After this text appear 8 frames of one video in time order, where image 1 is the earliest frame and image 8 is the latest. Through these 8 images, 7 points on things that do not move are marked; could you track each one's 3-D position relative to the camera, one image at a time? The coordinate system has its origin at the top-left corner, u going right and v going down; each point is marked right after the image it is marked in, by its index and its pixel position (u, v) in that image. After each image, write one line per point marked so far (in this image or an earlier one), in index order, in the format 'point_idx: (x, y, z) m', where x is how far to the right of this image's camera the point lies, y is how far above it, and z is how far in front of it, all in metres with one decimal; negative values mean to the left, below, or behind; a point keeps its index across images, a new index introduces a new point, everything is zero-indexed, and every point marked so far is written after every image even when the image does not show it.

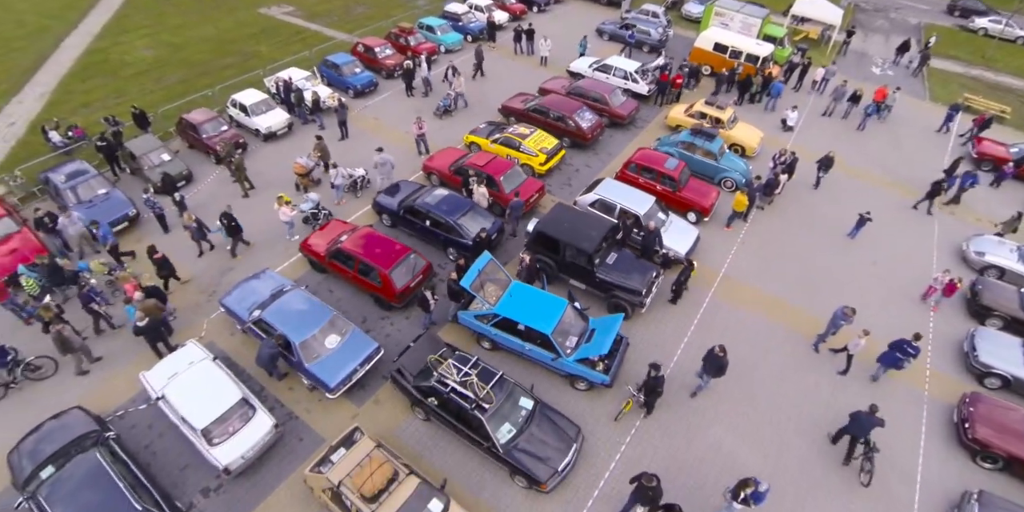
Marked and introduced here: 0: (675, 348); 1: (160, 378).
0: (+4.1, -2.2, +12.6) m
1: (-7.5, -2.6, +10.7) m
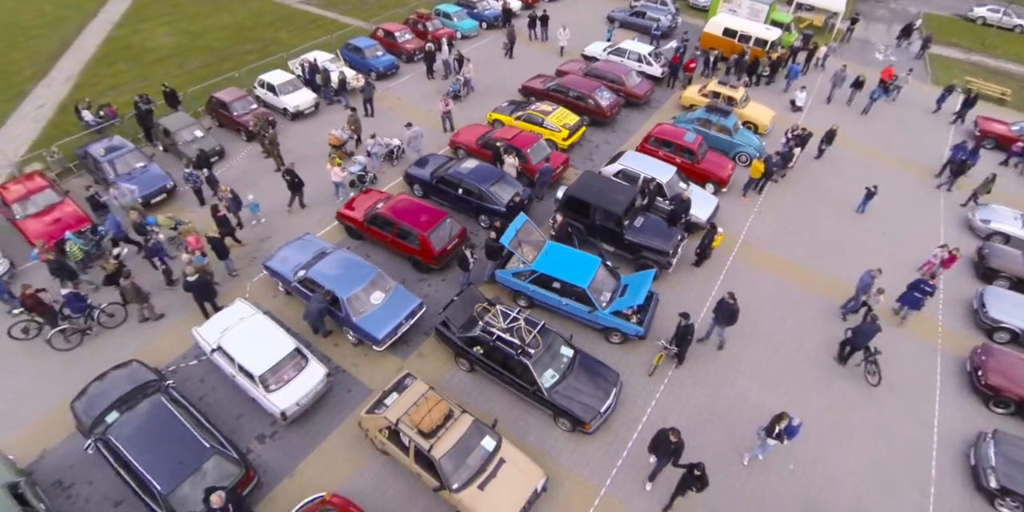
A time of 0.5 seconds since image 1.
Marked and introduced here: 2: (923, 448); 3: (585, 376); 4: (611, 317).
0: (+5.0, -1.3, +13.2) m
1: (-6.6, -1.7, +11.1) m
2: (+9.1, -4.3, +11.3) m
3: (+1.4, -2.7, +10.7) m
4: (+2.1, -1.6, +11.6) m
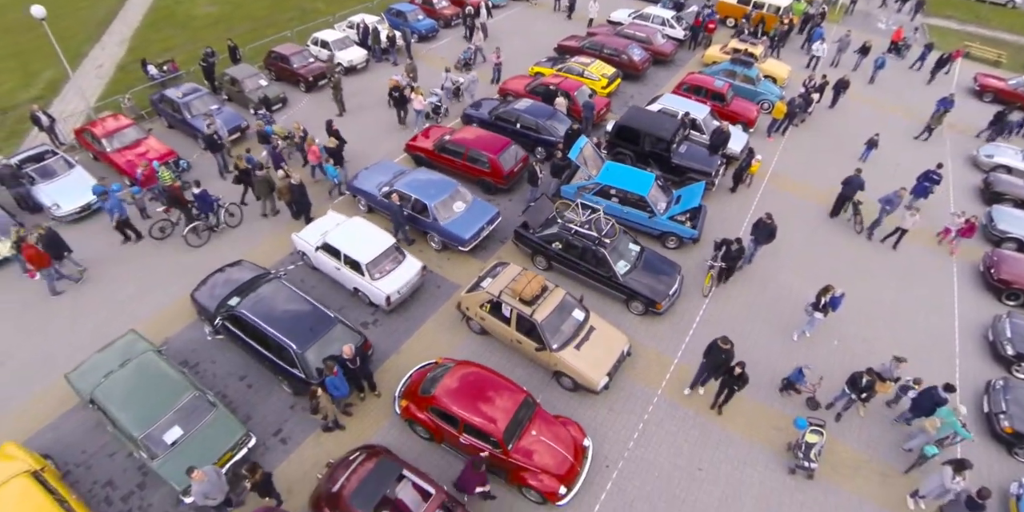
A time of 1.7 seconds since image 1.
0: (+6.7, +1.0, +14.6) m
1: (-4.8, +0.5, +12.3) m
2: (+10.9, -1.9, +12.8) m
3: (+3.2, -0.4, +12.0) m
4: (+3.9, +0.7, +12.9) m
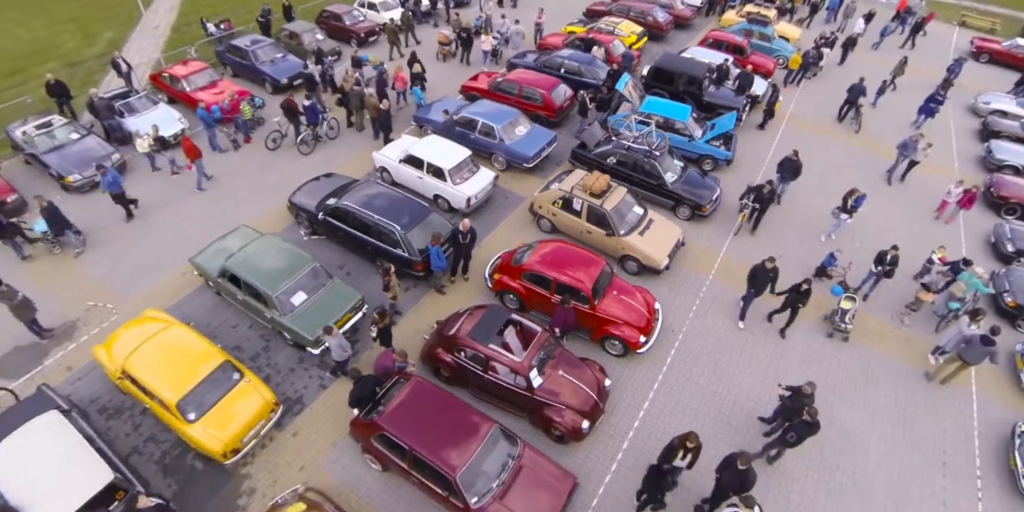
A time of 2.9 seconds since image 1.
0: (+8.3, +3.4, +16.2) m
1: (-3.2, +2.8, +13.6) m
2: (+12.5, +0.5, +14.4) m
3: (+4.8, +2.0, +13.5) m
4: (+5.5, +3.1, +14.5) m
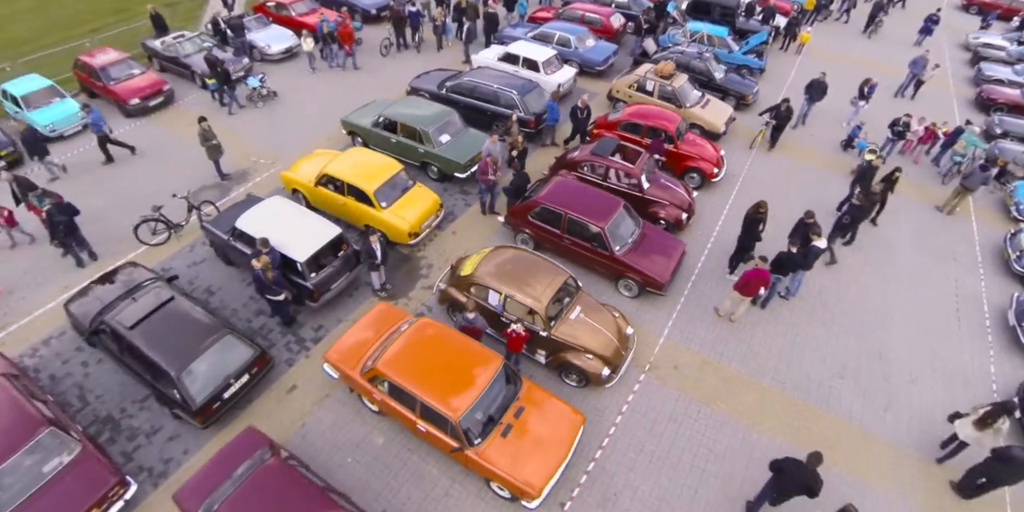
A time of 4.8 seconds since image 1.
0: (+10.6, +7.1, +19.3) m
1: (-0.7, +6.5, +16.3) m
2: (+14.9, +4.3, +17.5) m
3: (+7.3, +5.7, +16.4) m
4: (+7.9, +6.8, +17.4) m
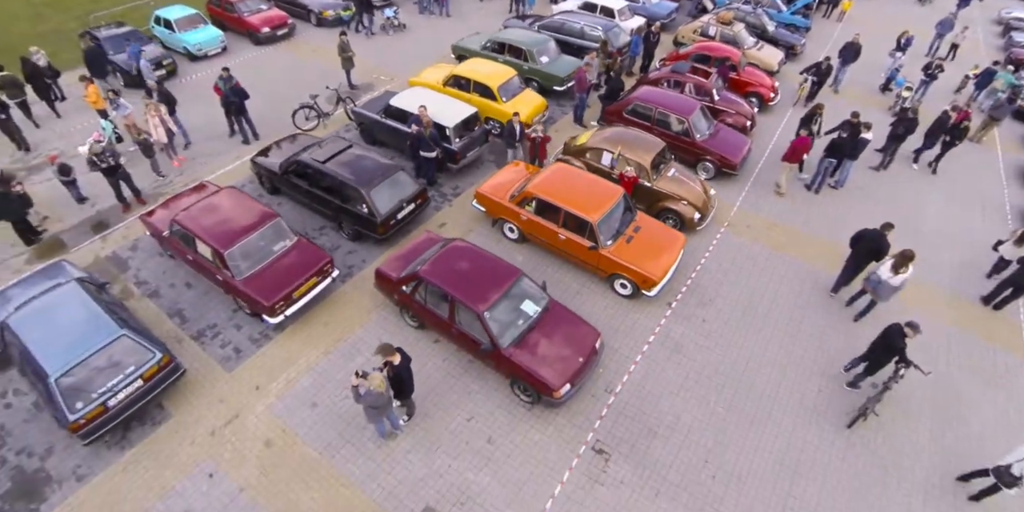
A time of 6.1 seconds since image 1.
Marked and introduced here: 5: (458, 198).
0: (+13.5, +9.4, +21.6) m
1: (+2.1, +9.3, +18.7) m
2: (+17.7, +6.4, +19.7) m
3: (+10.1, +8.2, +18.7) m
4: (+10.7, +9.3, +19.8) m
5: (-1.3, +1.4, +12.1) m
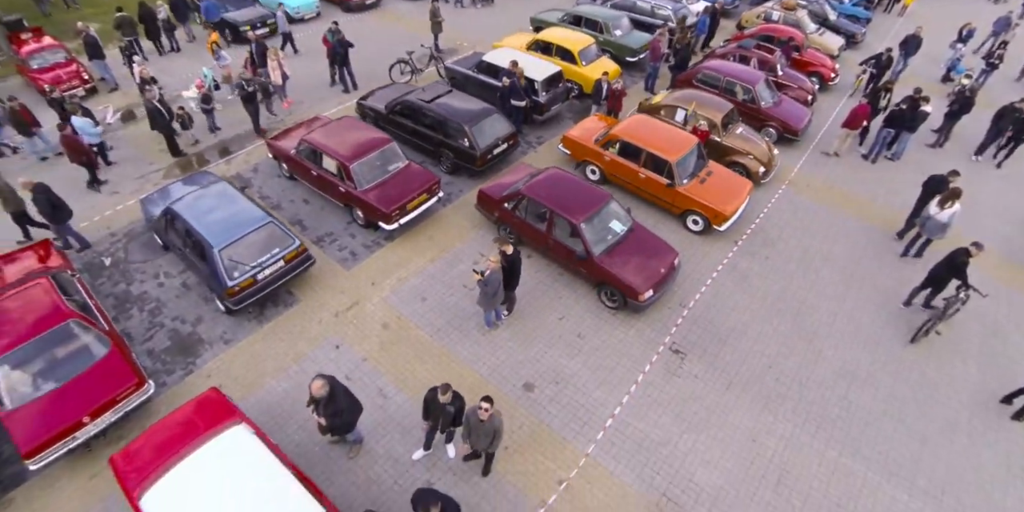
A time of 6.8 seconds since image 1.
0: (+16.4, +9.8, +22.3) m
1: (+4.9, +10.5, +19.9) m
2: (+20.3, +6.6, +20.3) m
3: (+12.8, +8.9, +19.6) m
4: (+13.5, +9.9, +20.6) m
5: (+0.8, +2.9, +13.4) m
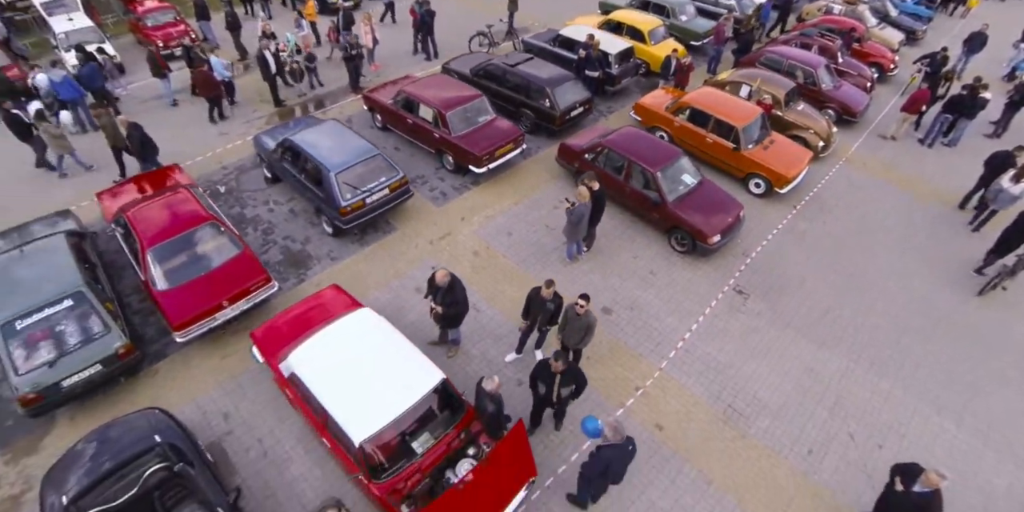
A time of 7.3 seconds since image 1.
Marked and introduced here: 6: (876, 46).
0: (+19.1, +9.7, +22.8) m
1: (+7.6, +11.2, +20.8) m
2: (+22.7, +6.4, +20.6) m
3: (+15.3, +9.1, +20.2) m
4: (+16.2, +10.0, +21.3) m
5: (+2.8, +4.0, +14.4) m
6: (+12.0, +6.9, +16.9) m
